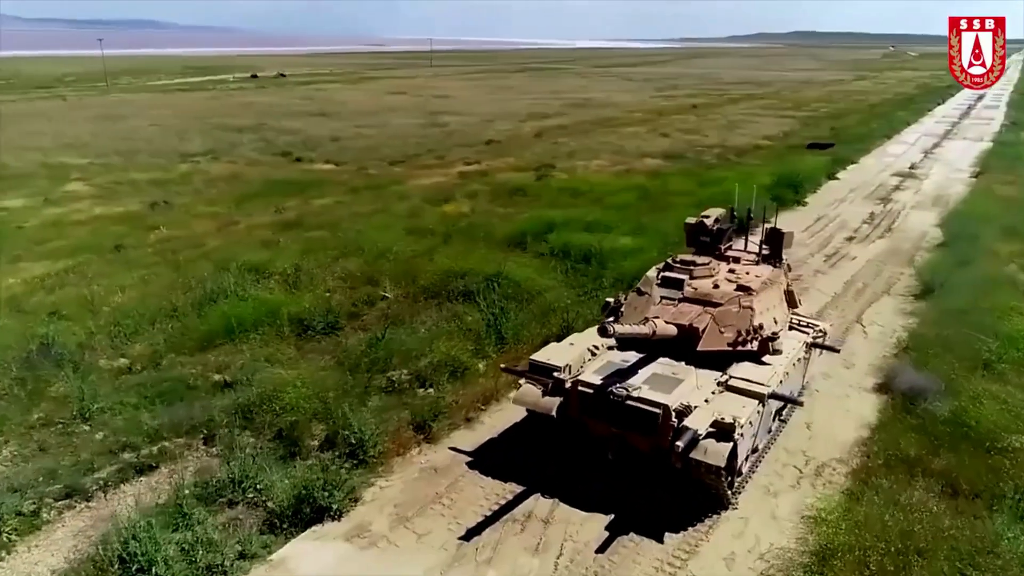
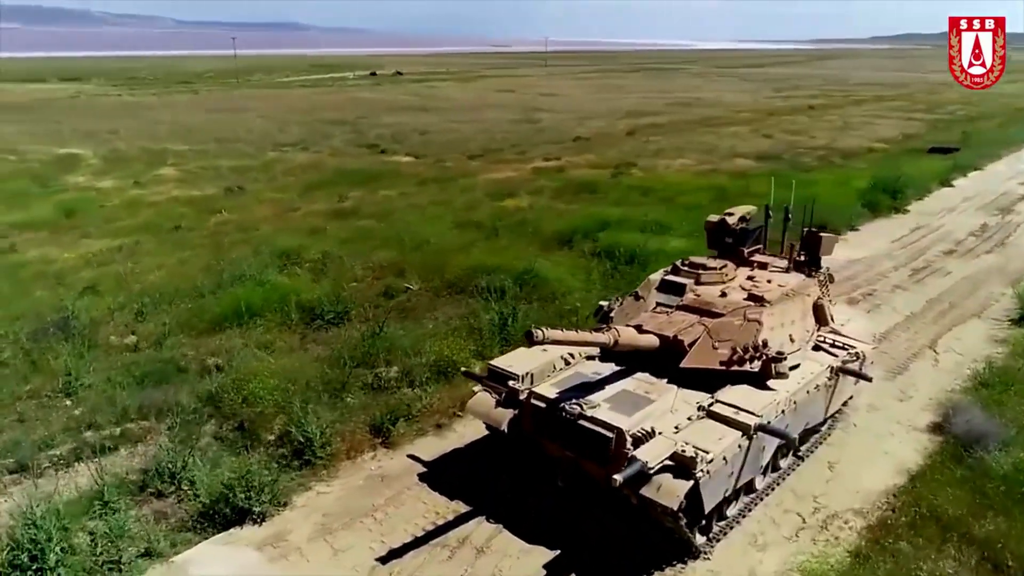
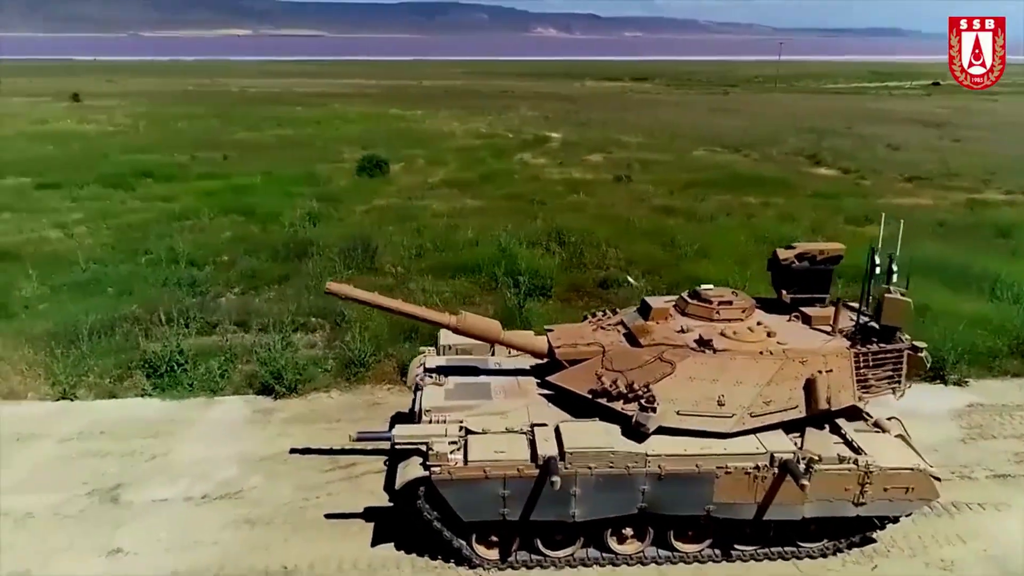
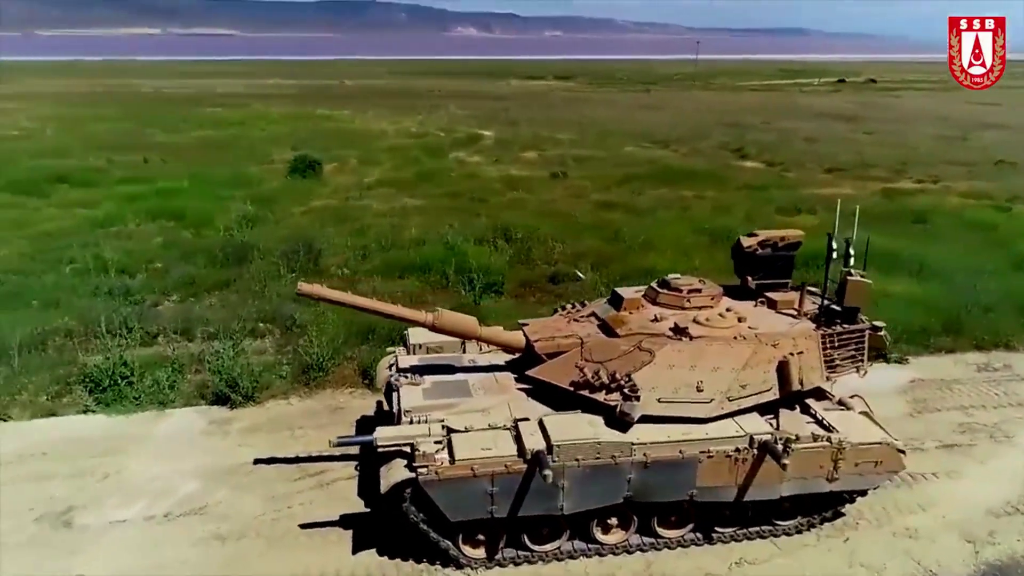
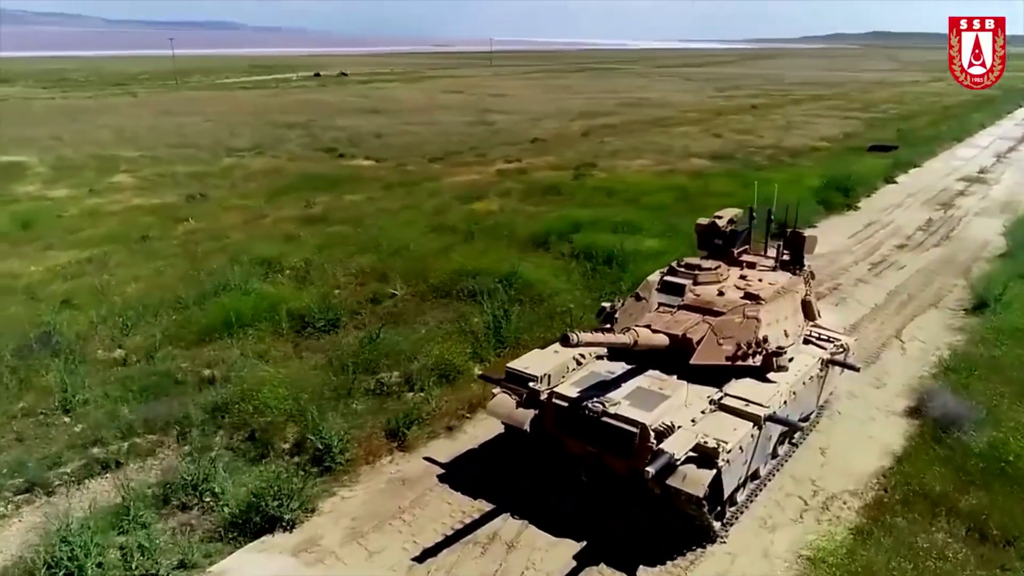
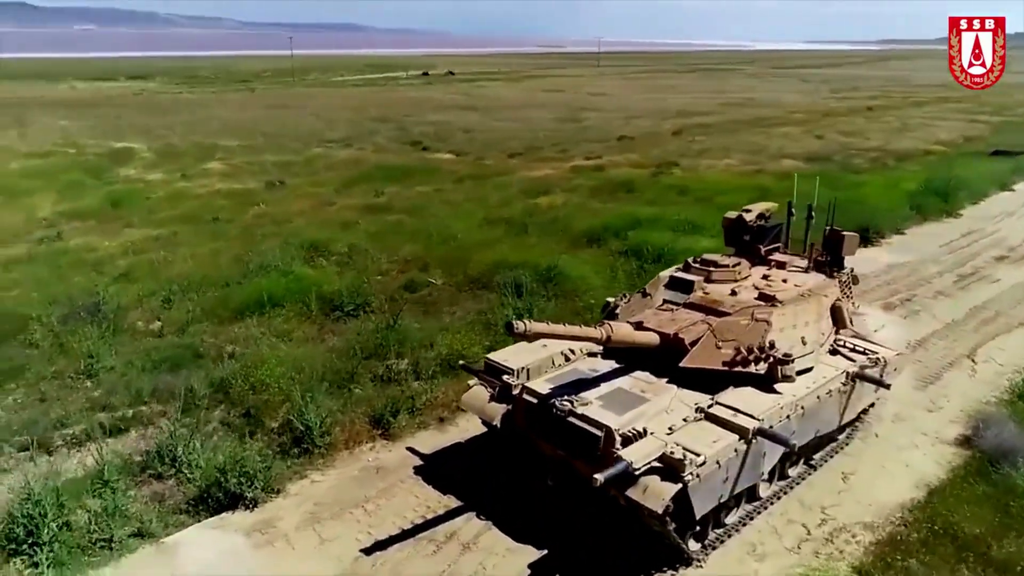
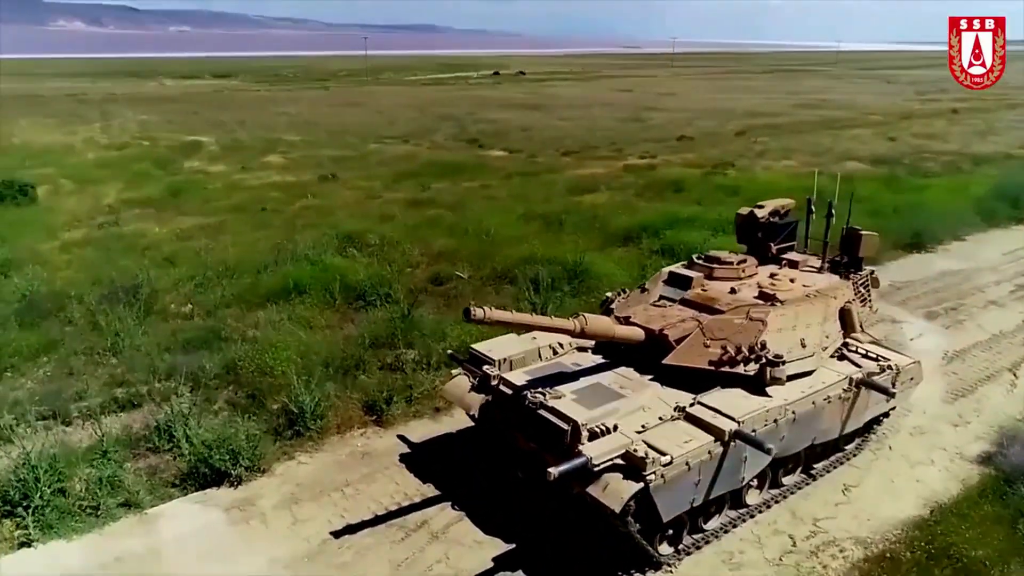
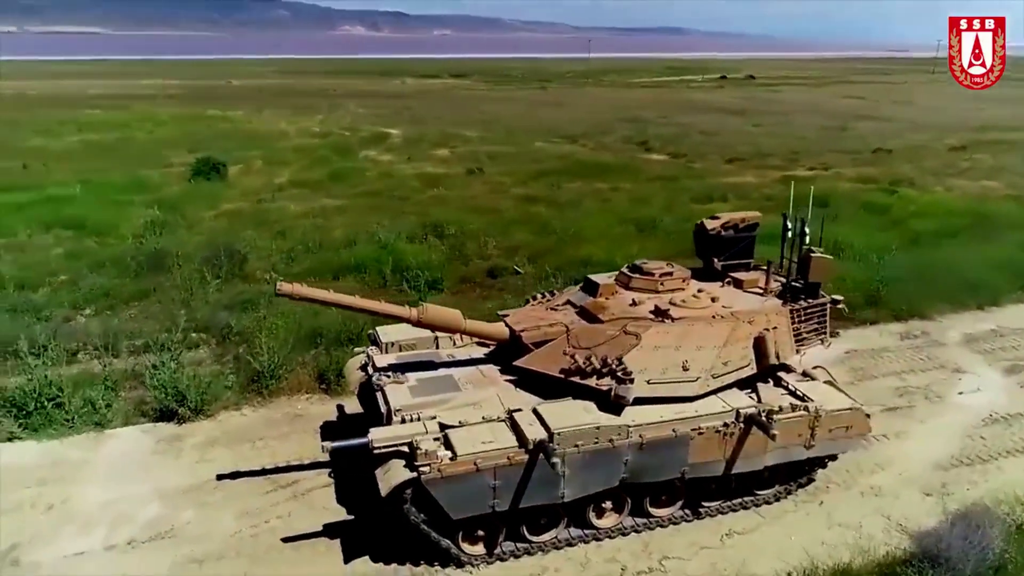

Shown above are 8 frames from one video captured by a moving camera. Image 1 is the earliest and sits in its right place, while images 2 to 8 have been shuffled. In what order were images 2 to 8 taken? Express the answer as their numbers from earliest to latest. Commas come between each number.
5, 2, 6, 7, 8, 4, 3
